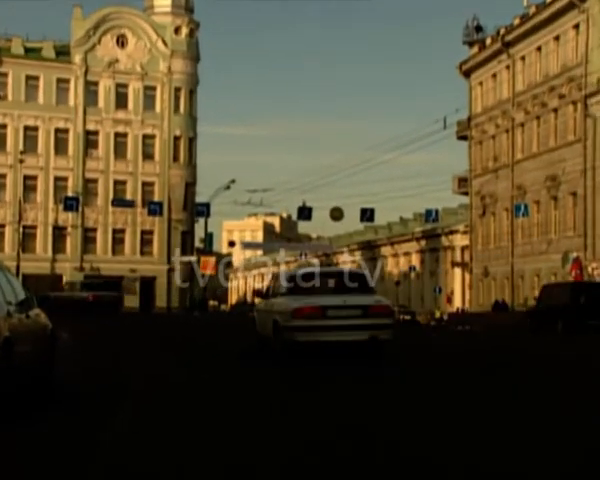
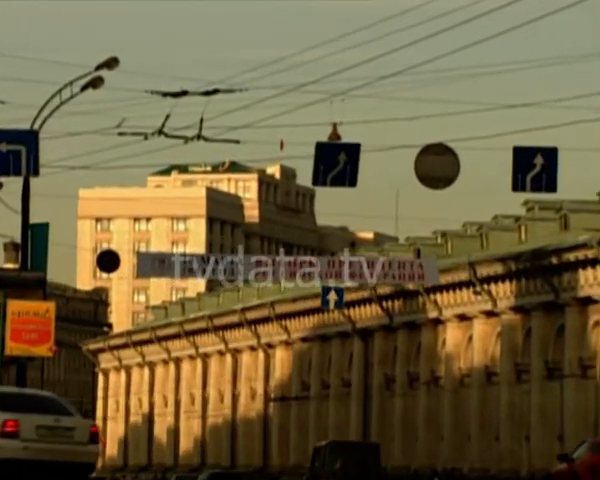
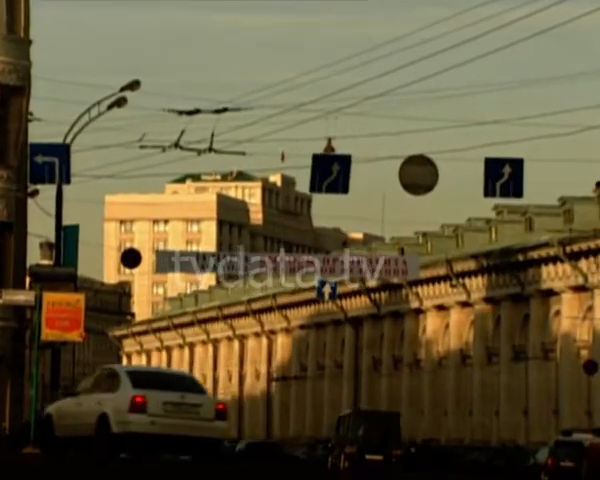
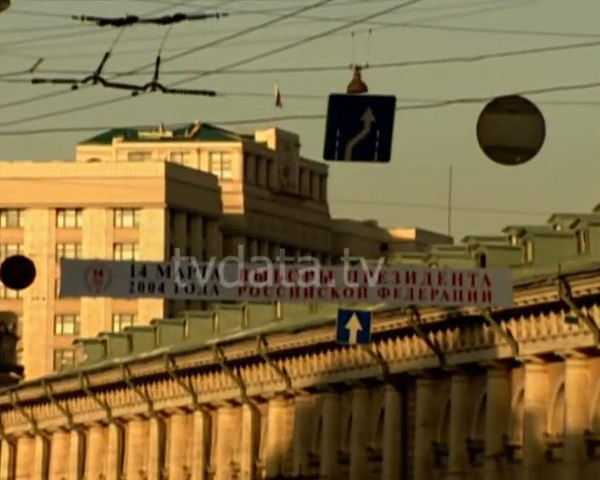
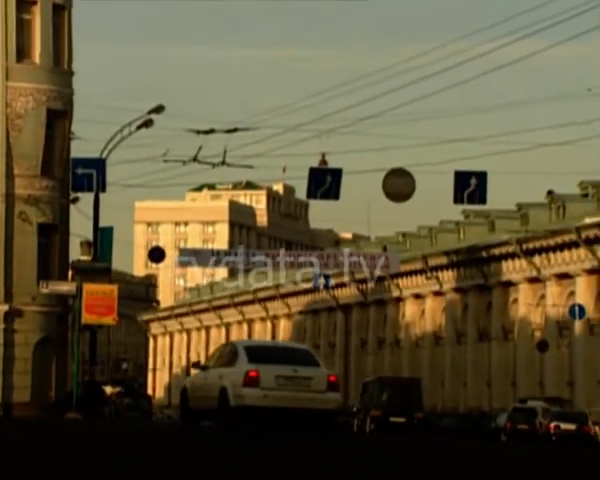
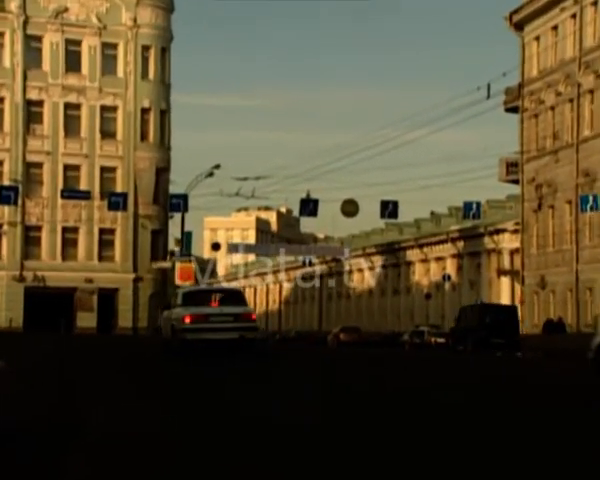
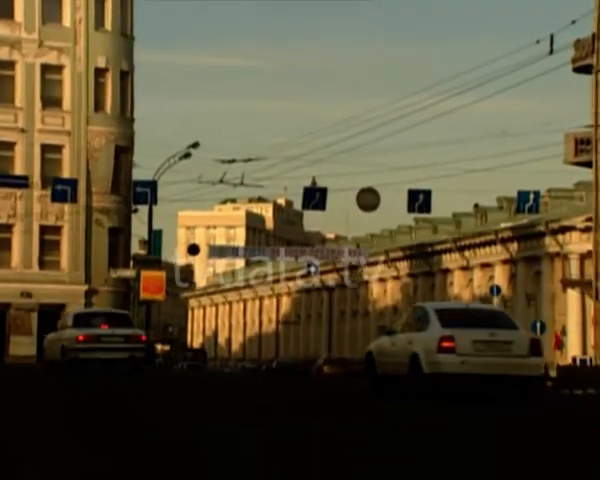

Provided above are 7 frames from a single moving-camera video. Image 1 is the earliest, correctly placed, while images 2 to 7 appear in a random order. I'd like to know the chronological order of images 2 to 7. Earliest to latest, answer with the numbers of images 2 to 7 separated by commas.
6, 7, 5, 3, 2, 4
